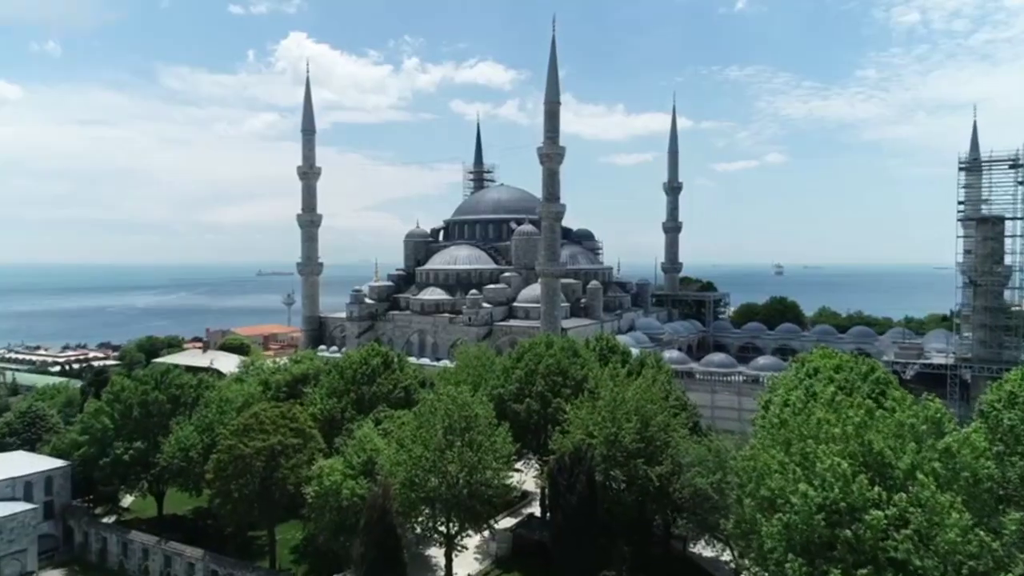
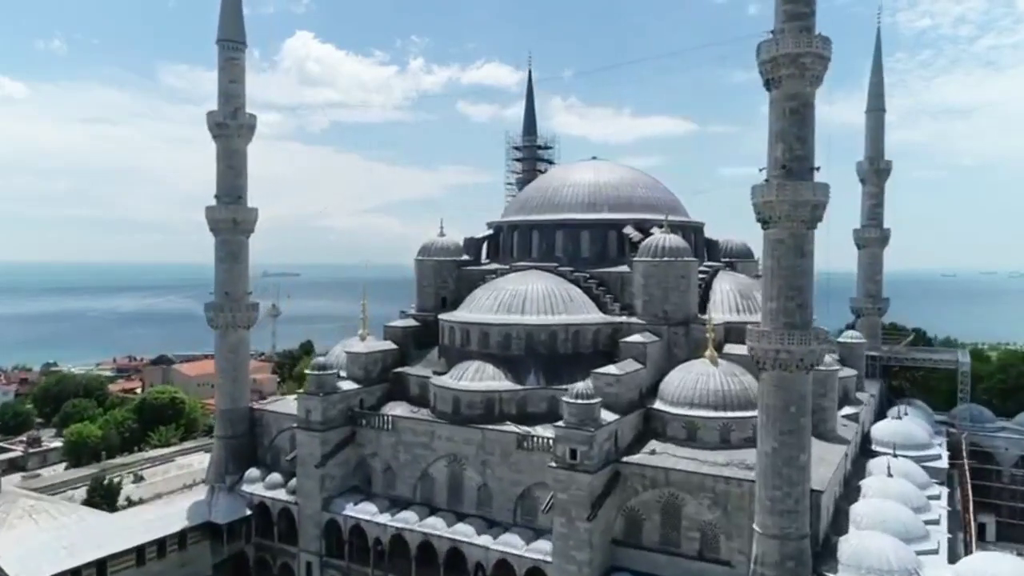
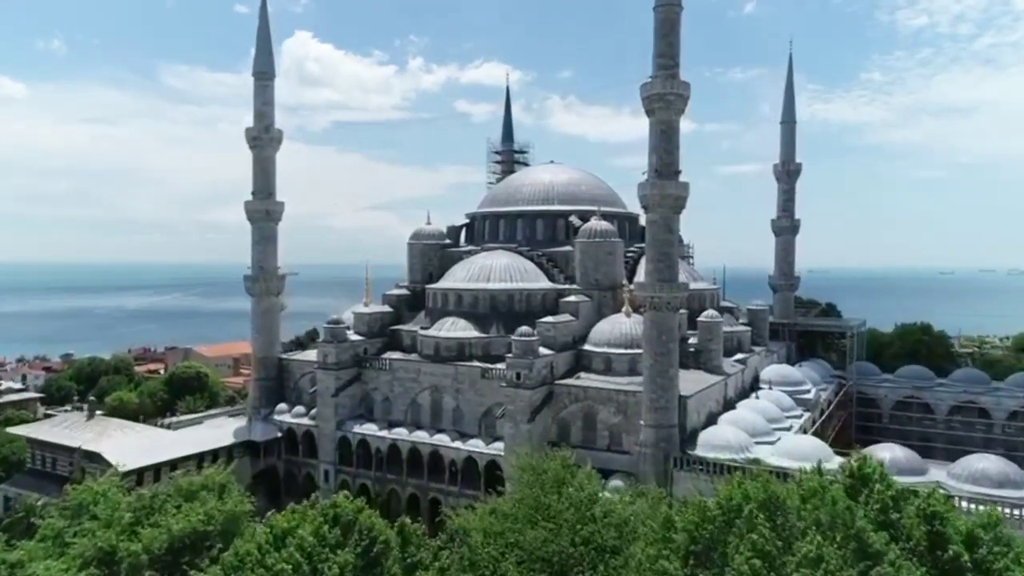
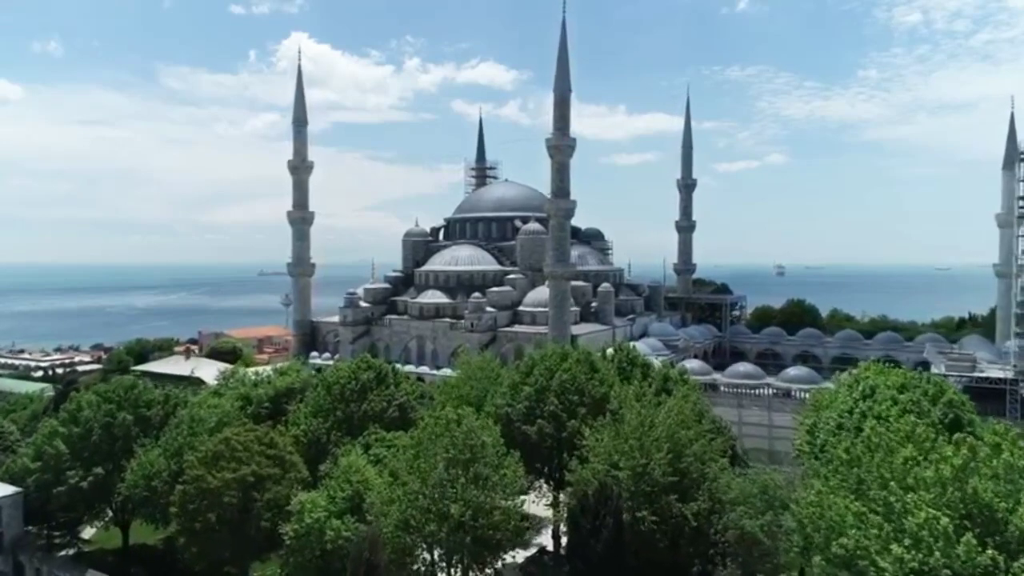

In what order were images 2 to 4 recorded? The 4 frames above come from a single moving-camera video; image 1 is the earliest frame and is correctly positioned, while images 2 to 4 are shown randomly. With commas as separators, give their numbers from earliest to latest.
4, 3, 2
